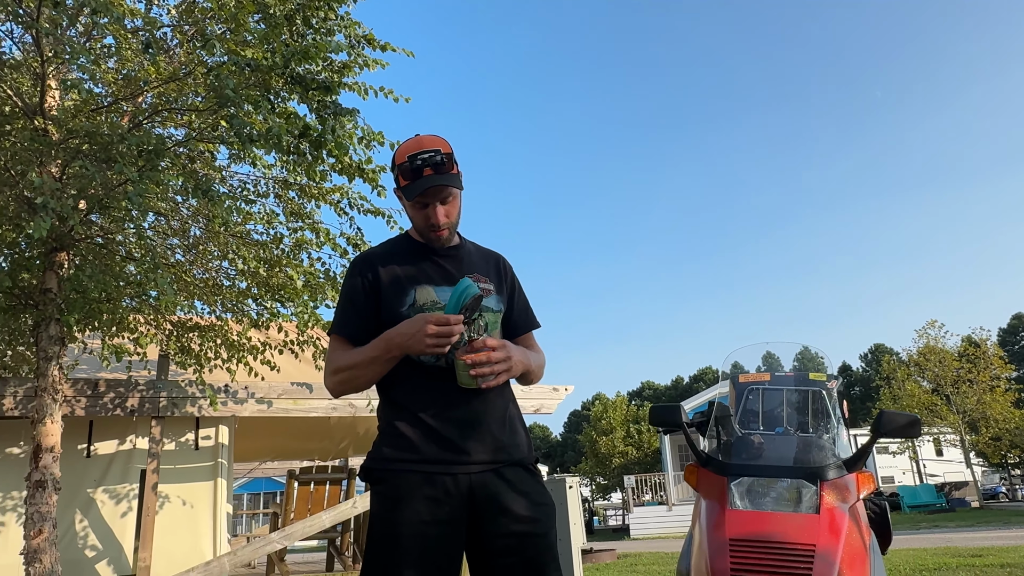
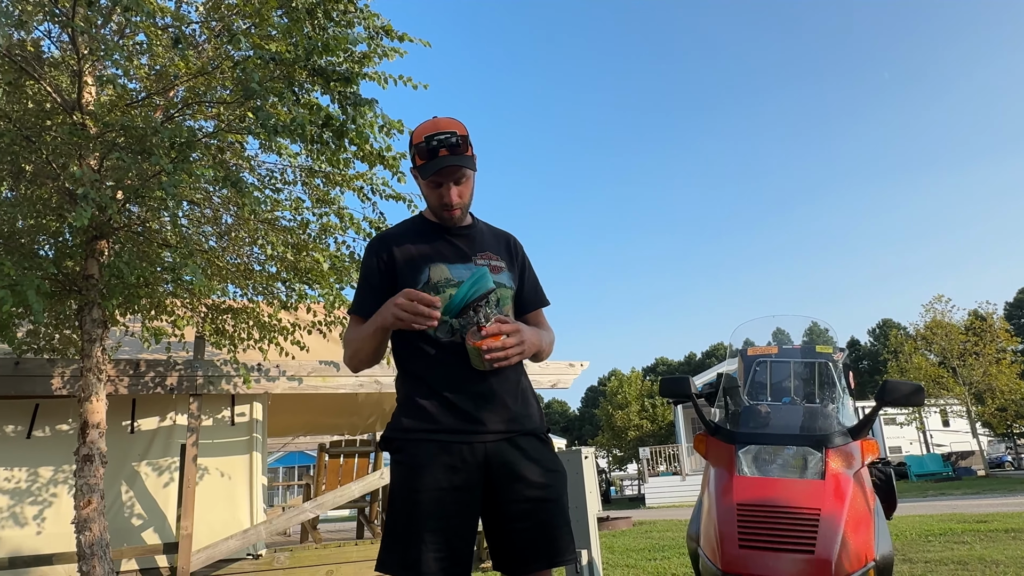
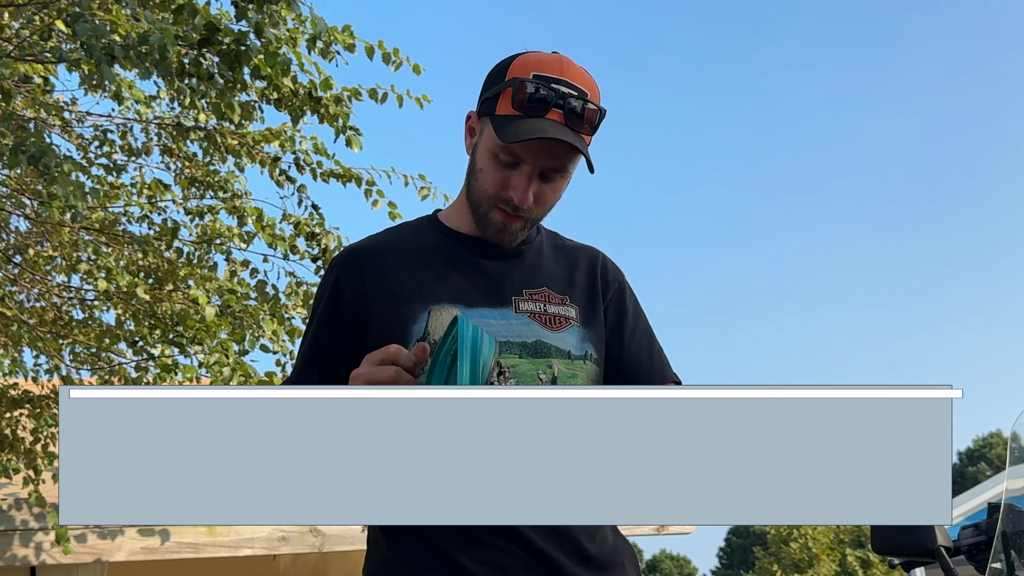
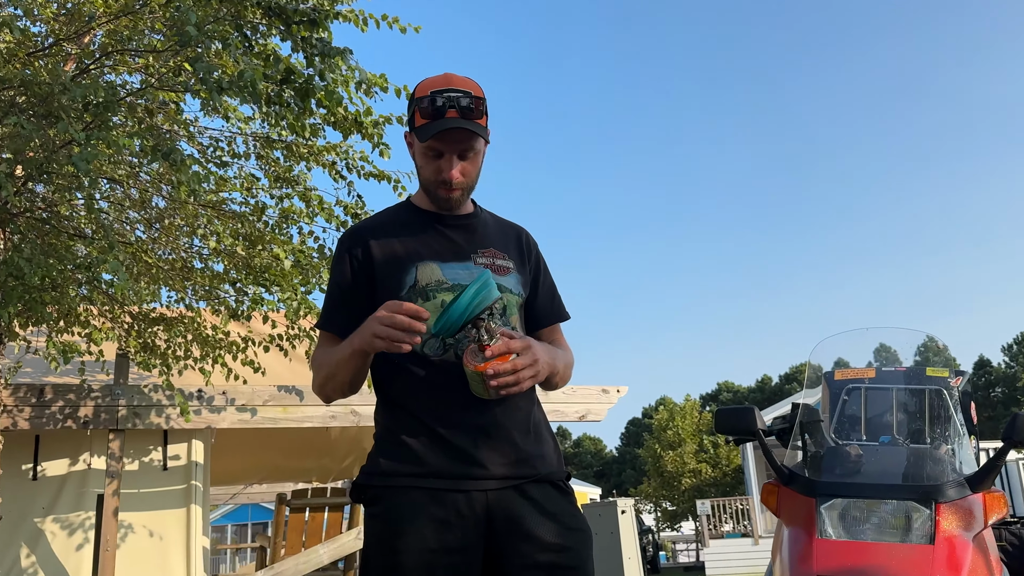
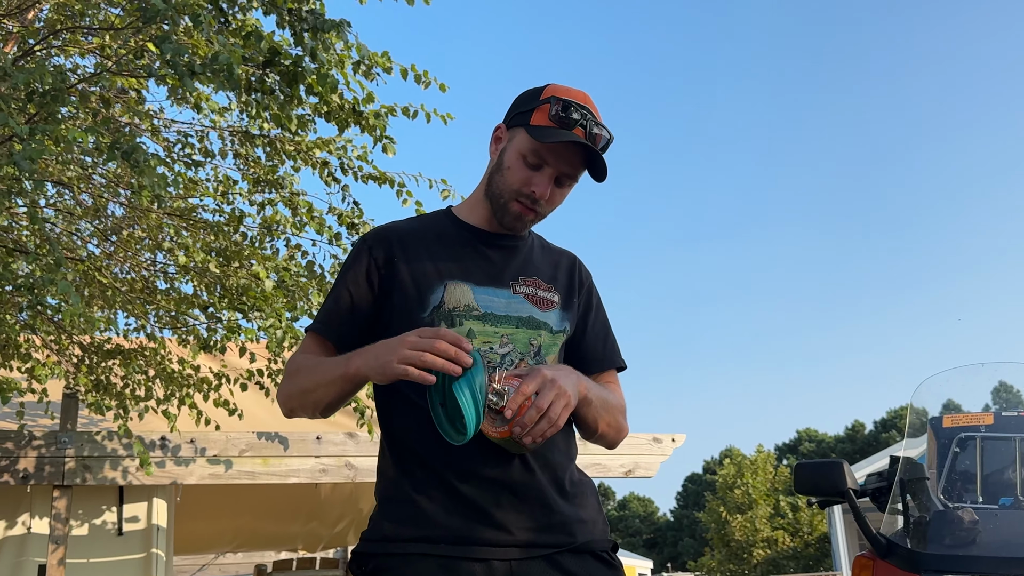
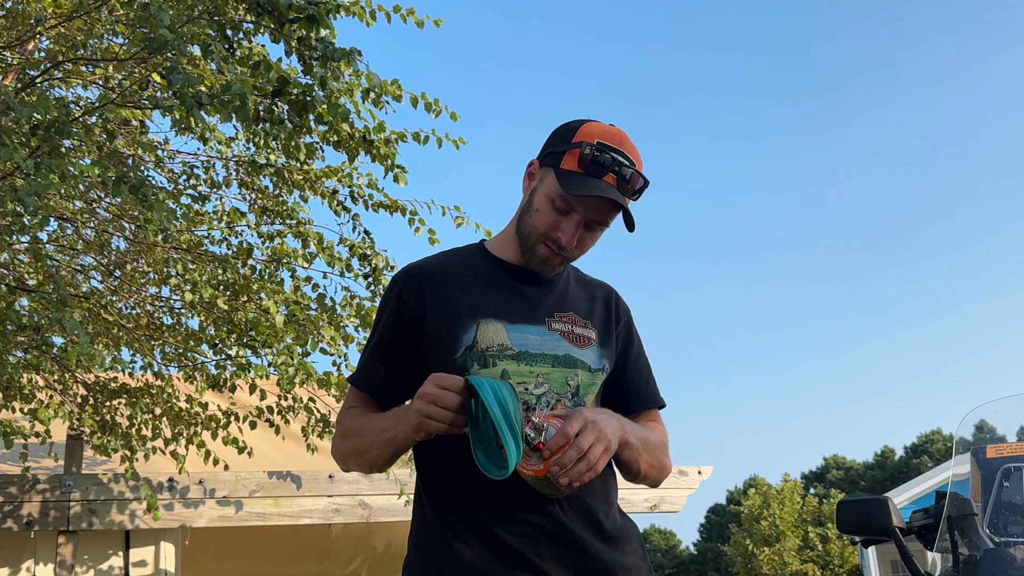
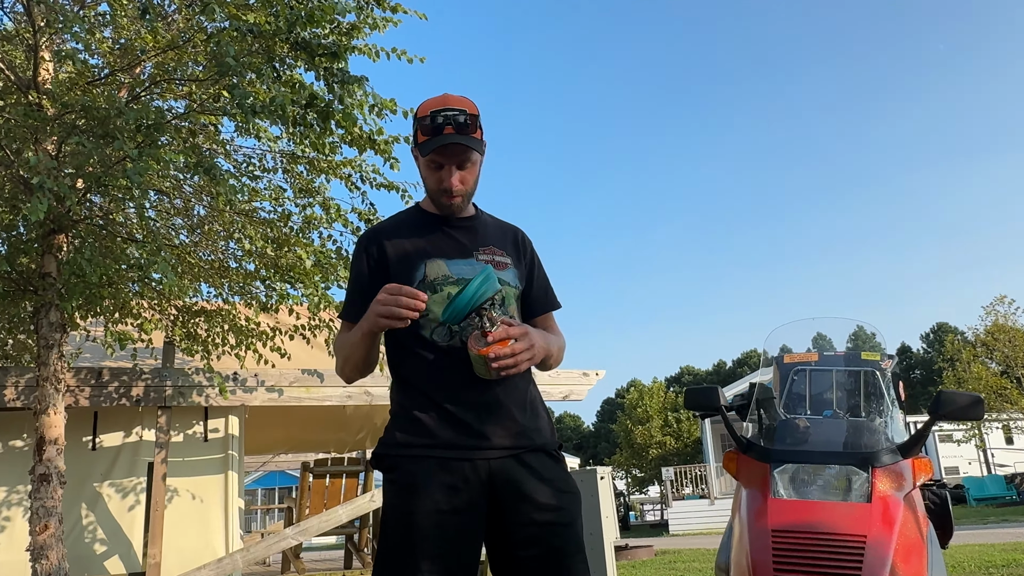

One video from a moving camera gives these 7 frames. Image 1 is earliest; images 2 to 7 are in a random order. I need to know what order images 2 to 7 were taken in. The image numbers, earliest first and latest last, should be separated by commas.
2, 7, 4, 5, 6, 3
